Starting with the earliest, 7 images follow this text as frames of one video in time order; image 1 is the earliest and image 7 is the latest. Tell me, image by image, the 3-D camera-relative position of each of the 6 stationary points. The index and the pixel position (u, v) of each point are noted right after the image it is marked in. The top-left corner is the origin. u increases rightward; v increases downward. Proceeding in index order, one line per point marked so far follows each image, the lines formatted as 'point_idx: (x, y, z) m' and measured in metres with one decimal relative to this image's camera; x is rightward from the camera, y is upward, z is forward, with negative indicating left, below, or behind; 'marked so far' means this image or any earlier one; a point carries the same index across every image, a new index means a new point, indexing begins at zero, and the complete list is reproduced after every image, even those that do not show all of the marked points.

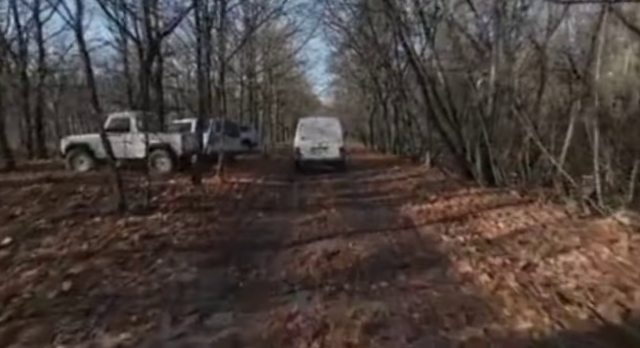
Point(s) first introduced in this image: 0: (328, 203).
0: (+0.3, -0.9, +13.6) m
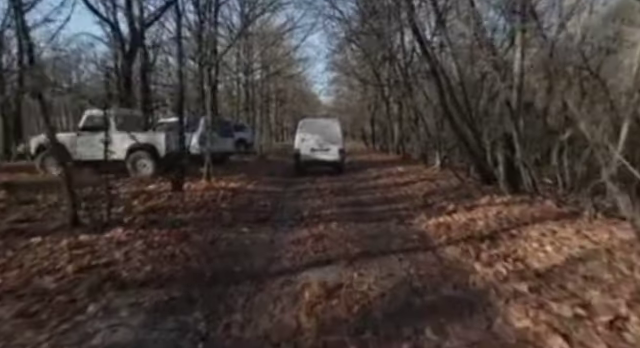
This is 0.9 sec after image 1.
0: (+0.2, -1.1, +11.6) m
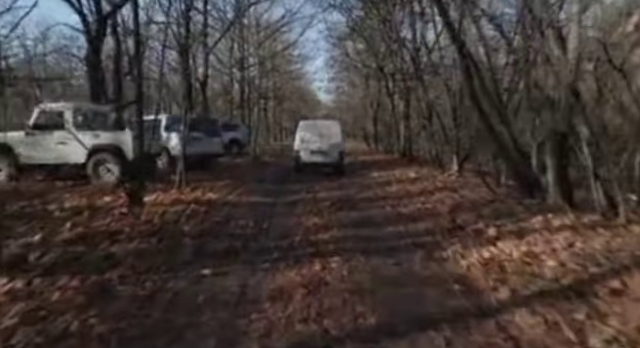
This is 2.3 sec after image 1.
0: (+0.2, -1.3, +8.6) m
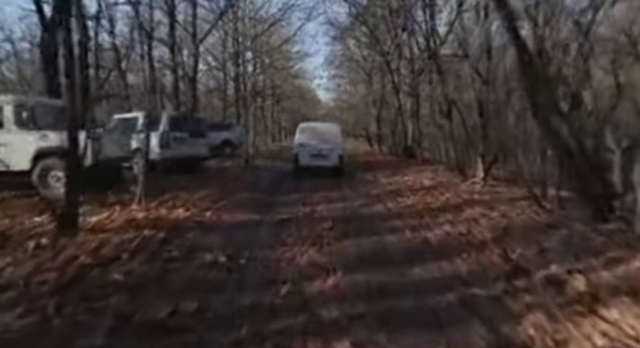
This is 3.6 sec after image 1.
0: (+0.1, -1.6, +5.7) m
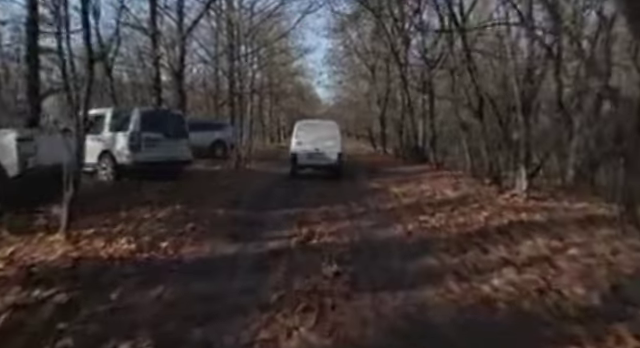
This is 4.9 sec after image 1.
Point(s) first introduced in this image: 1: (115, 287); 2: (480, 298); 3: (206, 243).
0: (+0.1, -1.9, +2.6) m
1: (-2.7, -1.5, +5.8) m
2: (+2.0, -1.6, +5.6) m
3: (-2.2, -1.3, +8.6) m
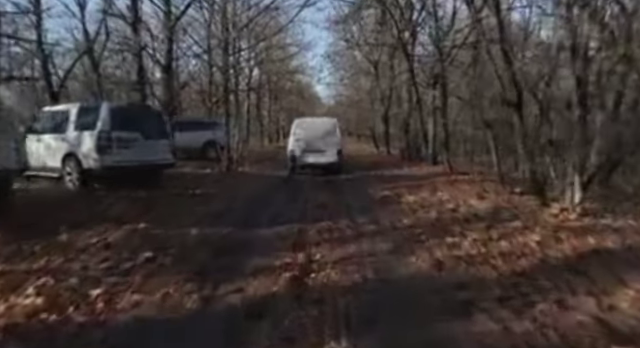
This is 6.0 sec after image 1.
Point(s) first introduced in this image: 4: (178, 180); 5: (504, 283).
0: (+0.1, -2.1, +0.1) m
1: (-2.7, -1.7, +3.3) m
2: (+2.0, -1.8, +3.1) m
3: (-2.2, -1.5, +6.1) m
4: (-6.1, -0.2, +19.0) m
5: (+2.5, -1.5, +6.0) m
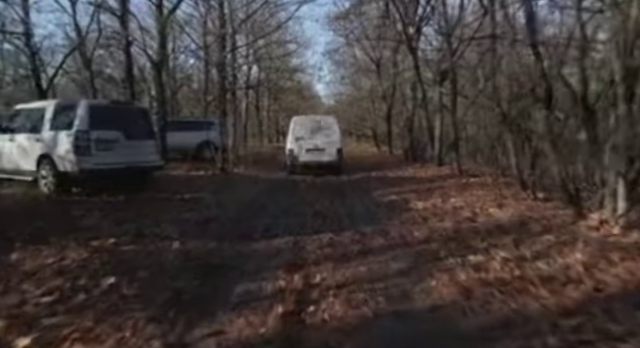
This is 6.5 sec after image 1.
0: (+0.1, -2.2, -1.3) m
1: (-2.7, -1.8, +2.0) m
2: (+2.0, -1.9, +1.7) m
3: (-2.2, -1.6, +4.7) m
4: (-6.1, -0.3, +17.6) m
5: (+2.5, -1.6, +4.6) m
